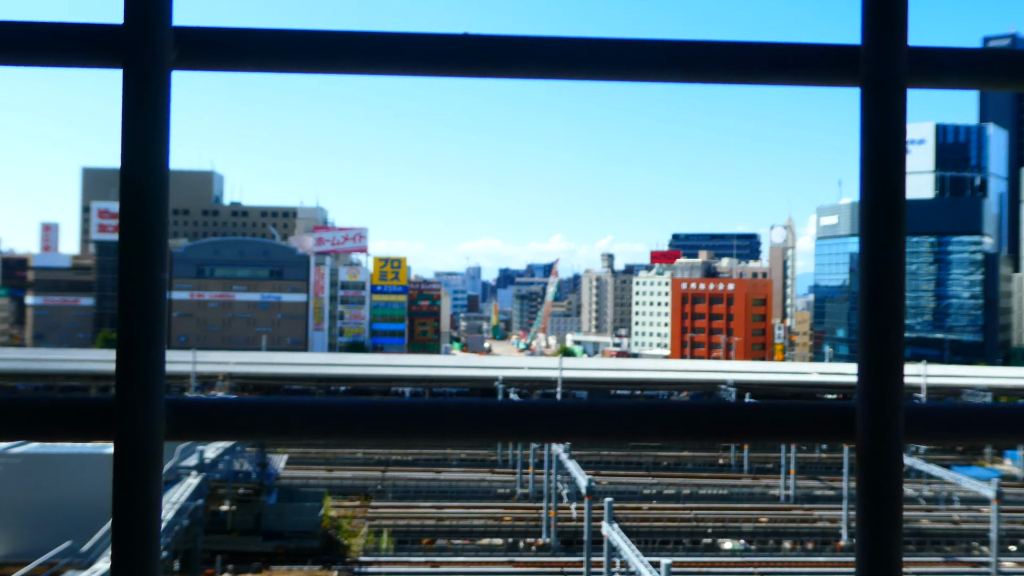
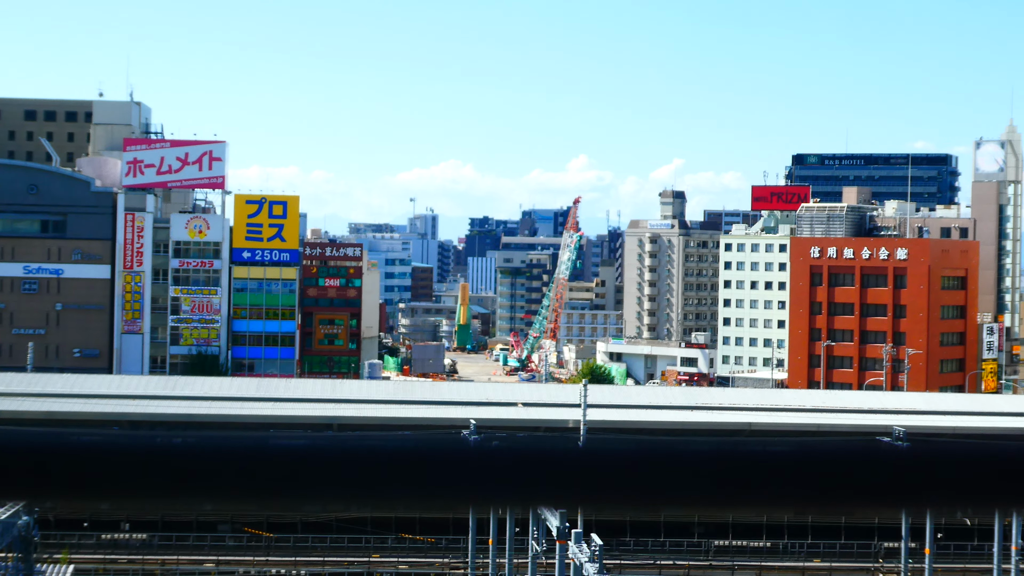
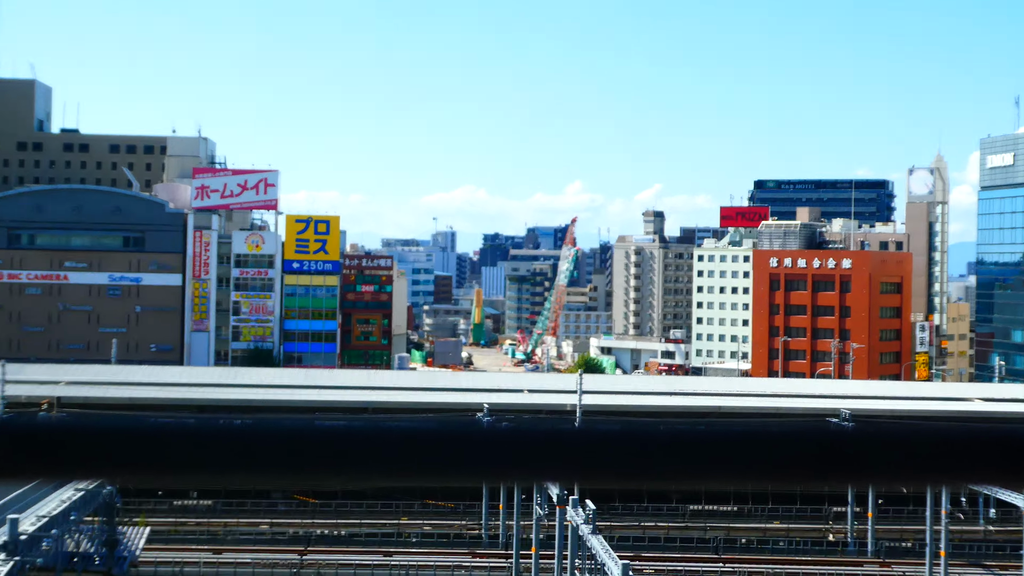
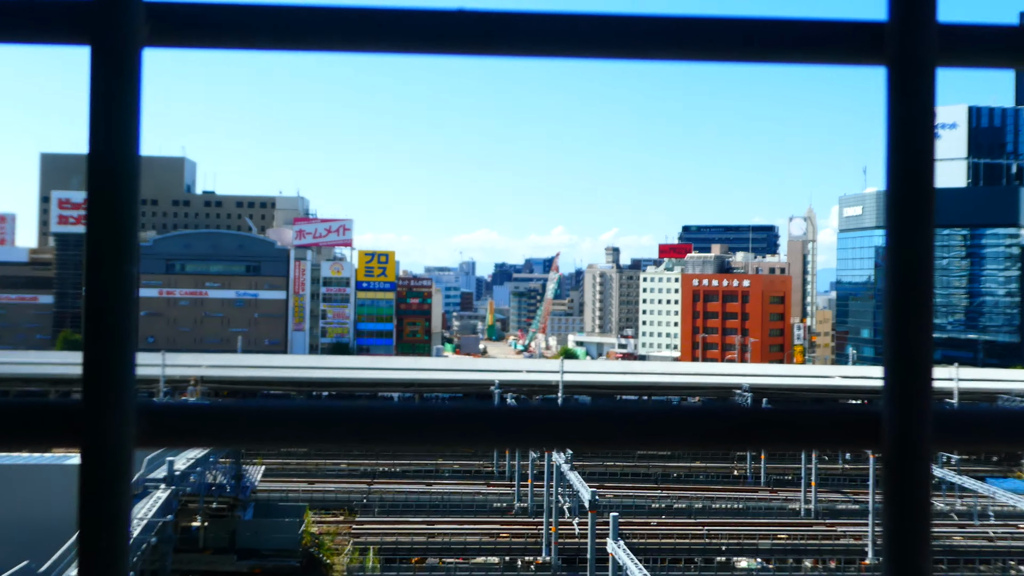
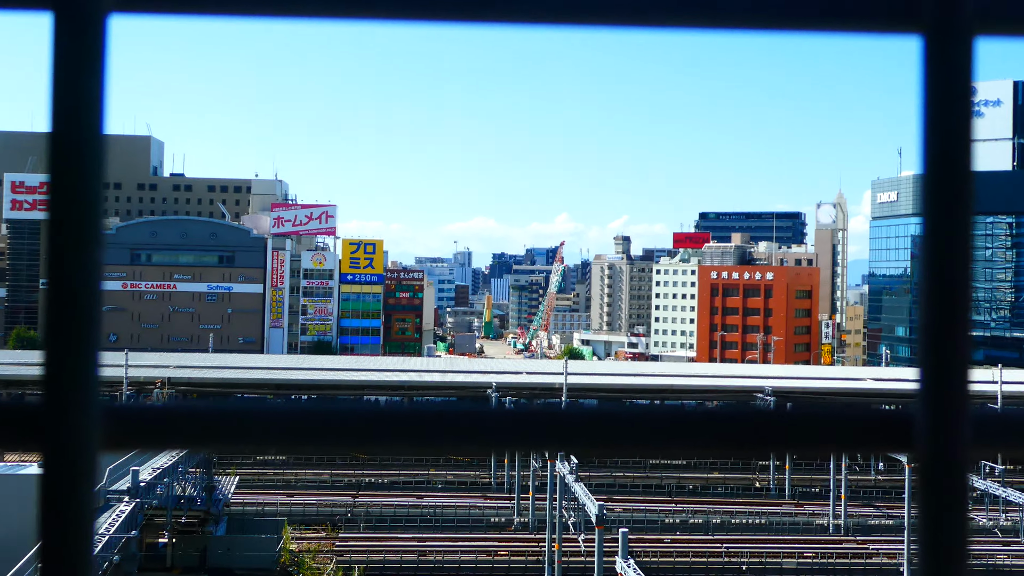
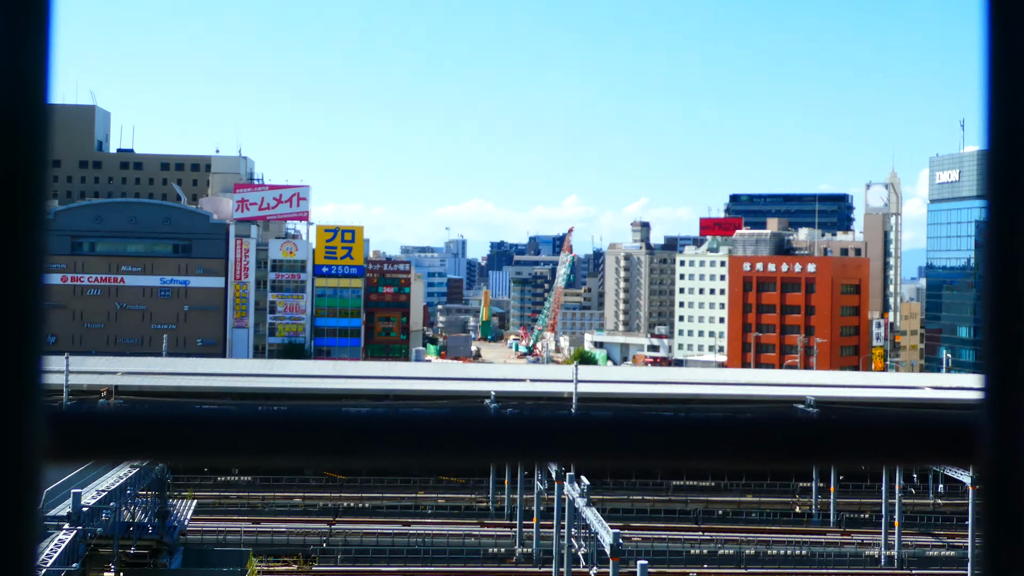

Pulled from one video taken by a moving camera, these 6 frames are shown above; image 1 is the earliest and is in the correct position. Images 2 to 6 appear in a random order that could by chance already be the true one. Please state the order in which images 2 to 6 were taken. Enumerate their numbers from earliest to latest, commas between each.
4, 5, 6, 3, 2
